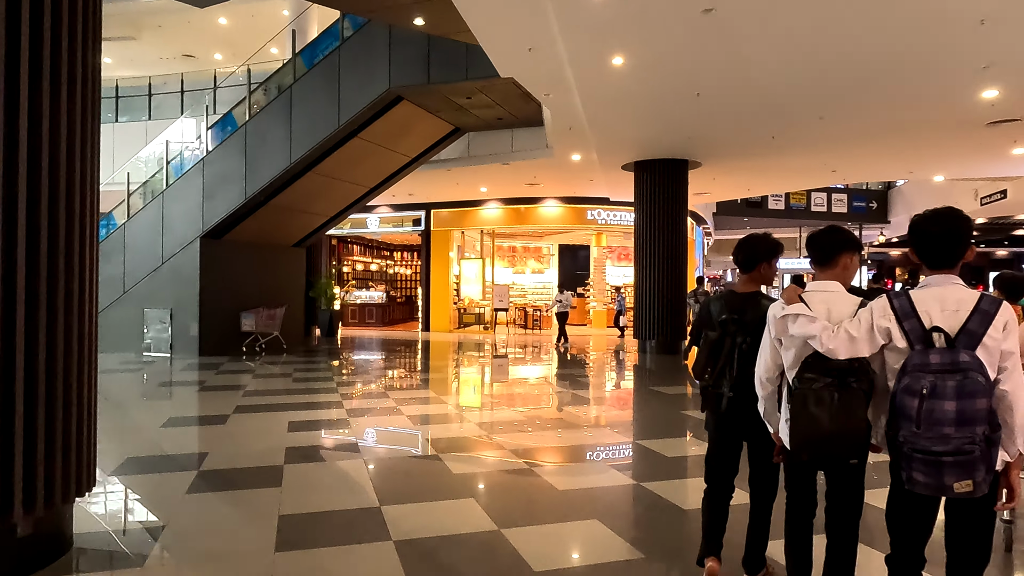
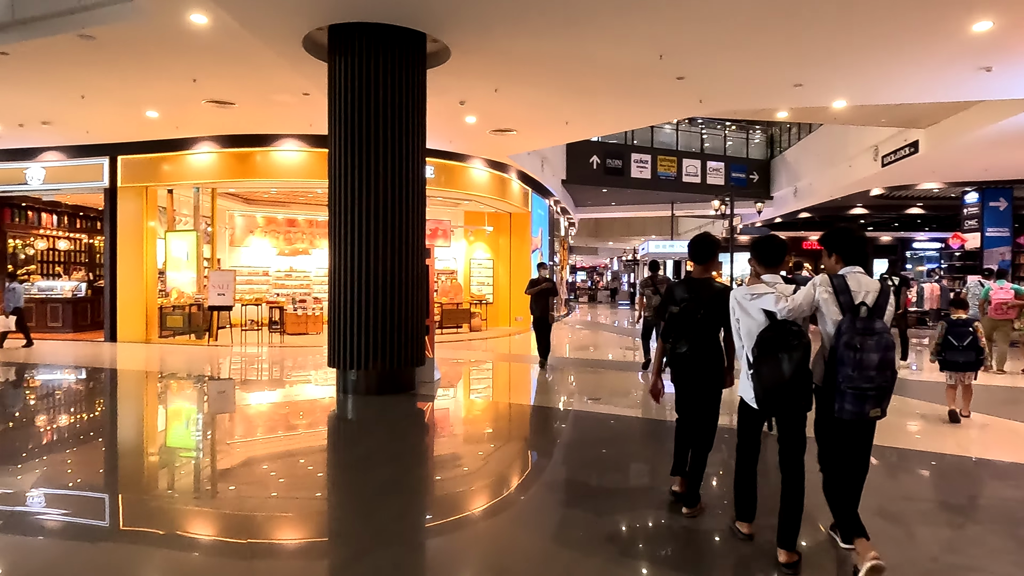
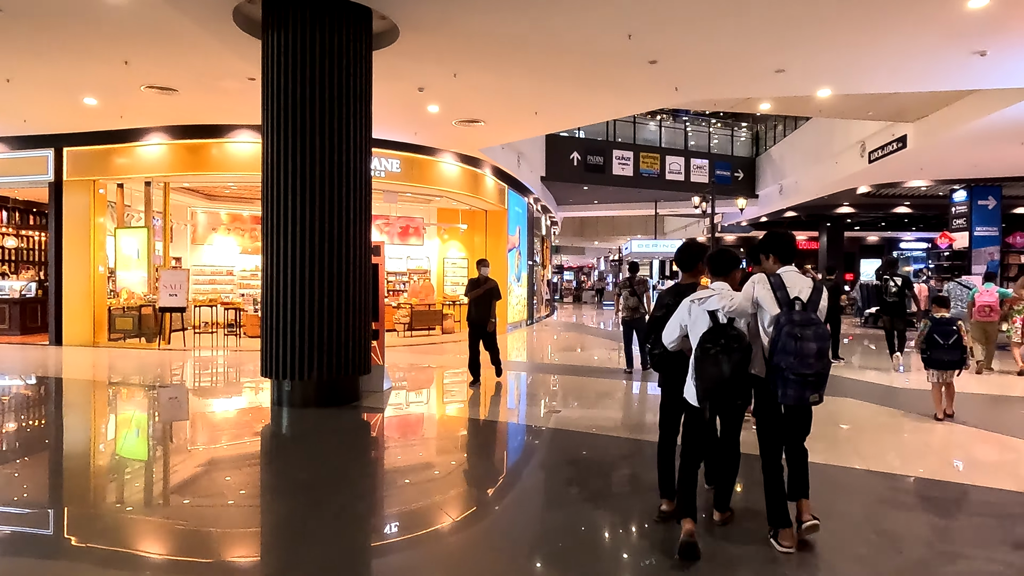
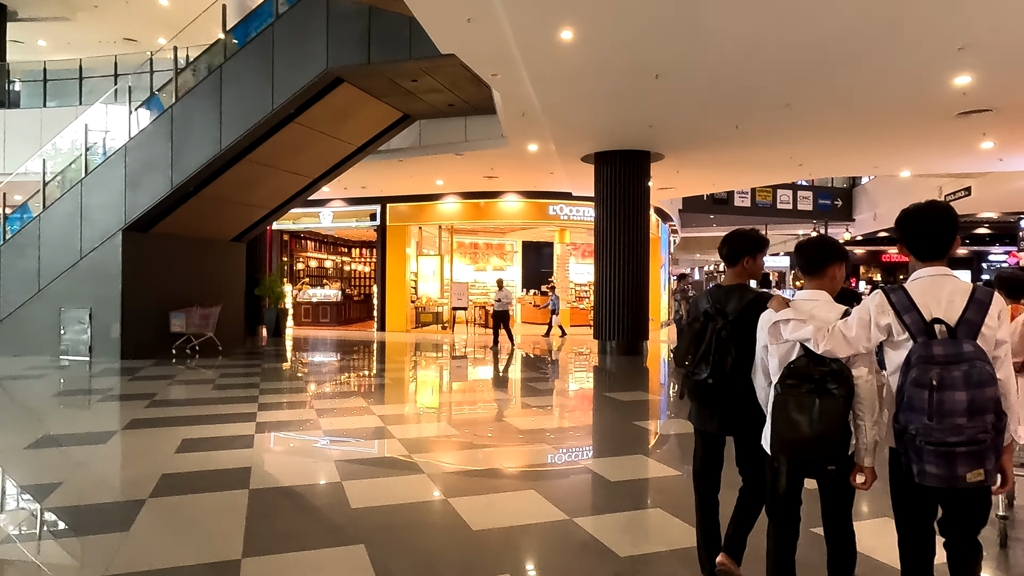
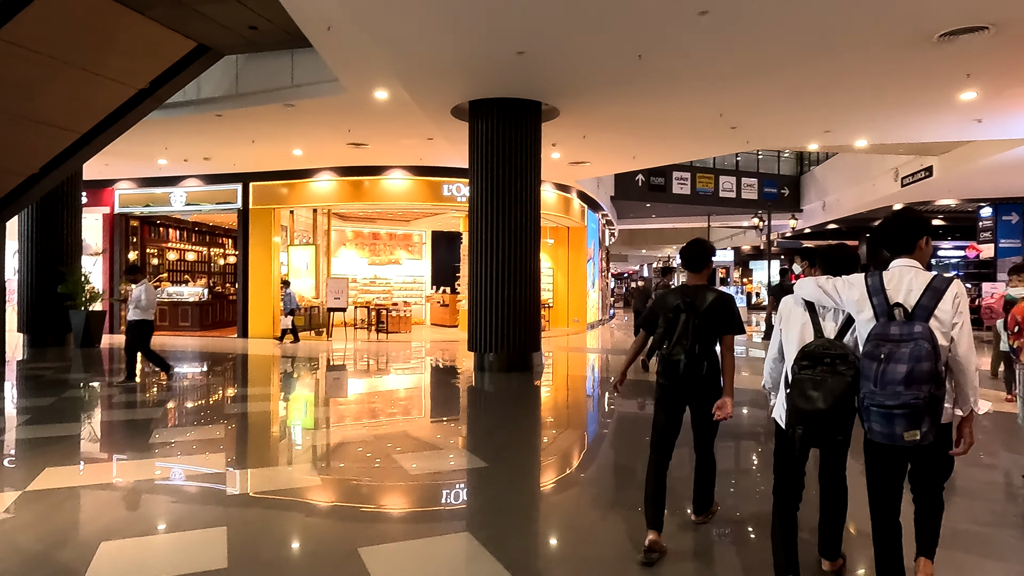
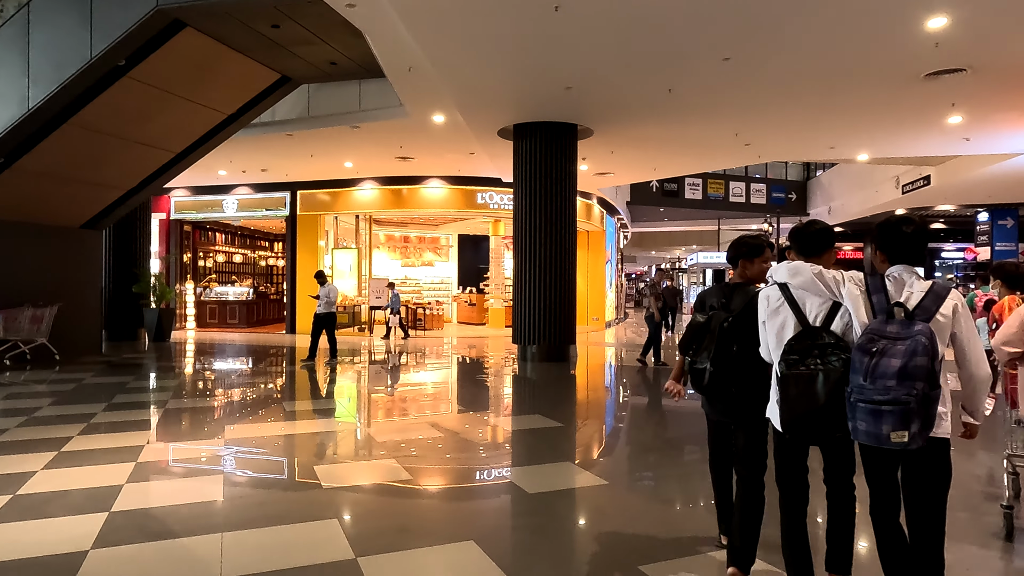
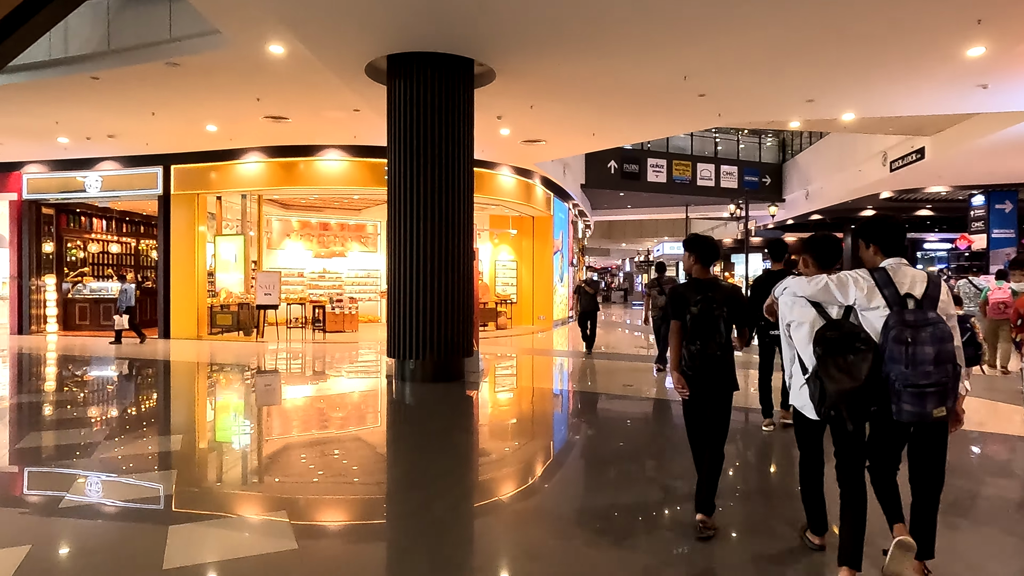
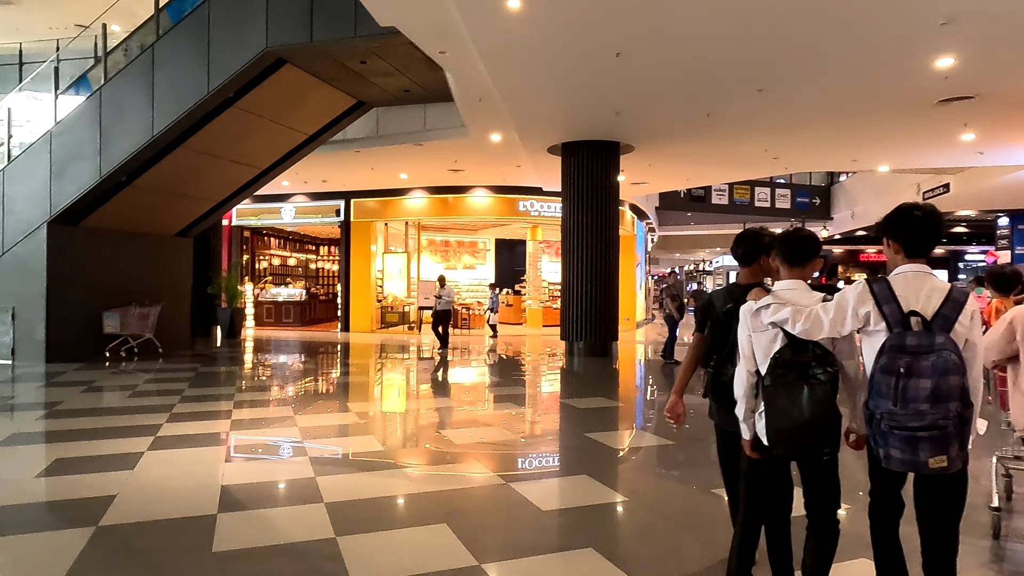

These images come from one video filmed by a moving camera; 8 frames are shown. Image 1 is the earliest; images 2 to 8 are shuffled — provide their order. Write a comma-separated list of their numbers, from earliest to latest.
4, 8, 6, 5, 7, 2, 3
